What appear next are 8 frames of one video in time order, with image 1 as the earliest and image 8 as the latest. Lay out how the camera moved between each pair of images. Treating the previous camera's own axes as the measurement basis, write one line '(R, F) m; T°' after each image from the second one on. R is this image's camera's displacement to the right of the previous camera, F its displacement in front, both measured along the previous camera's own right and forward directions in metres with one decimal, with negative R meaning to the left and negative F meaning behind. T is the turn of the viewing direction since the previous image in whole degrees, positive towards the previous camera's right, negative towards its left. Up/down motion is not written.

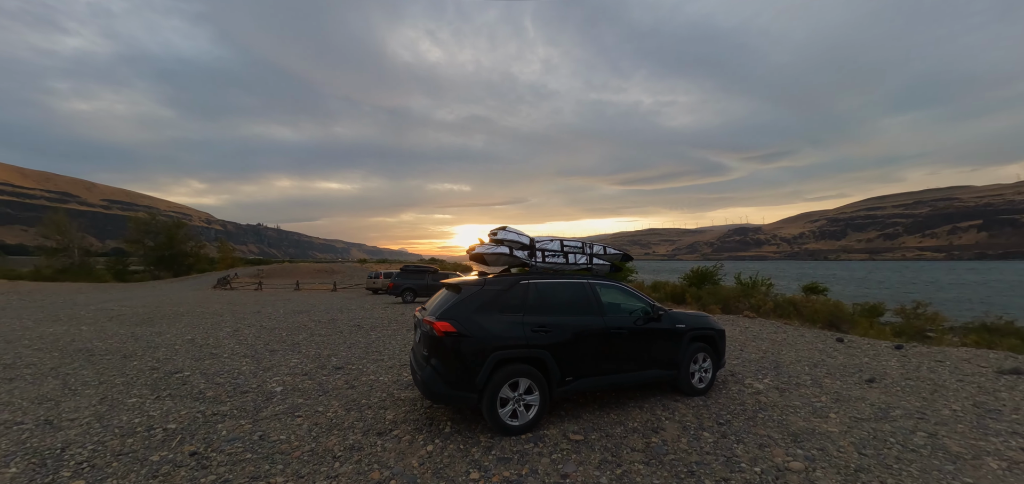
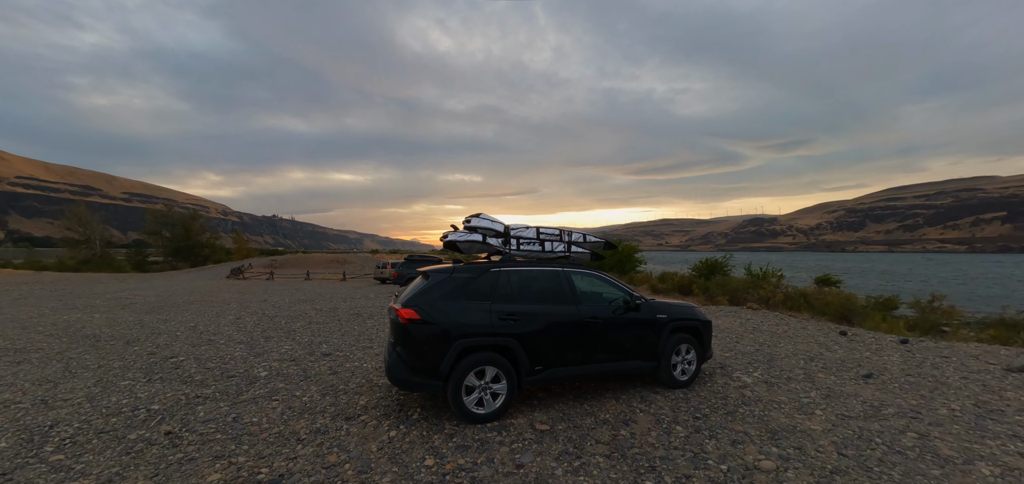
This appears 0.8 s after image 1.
(+0.5, +0.2) m; -2°
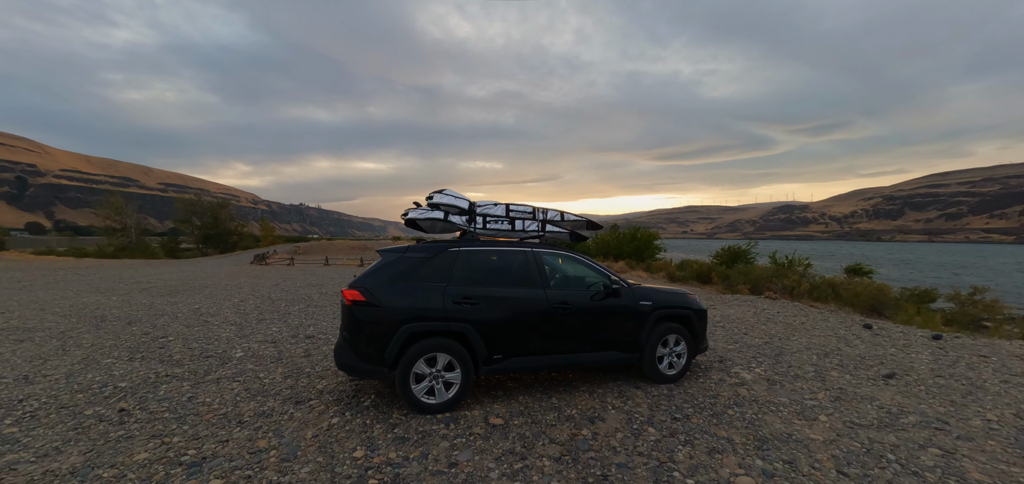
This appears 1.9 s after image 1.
(+0.6, +0.5) m; -3°
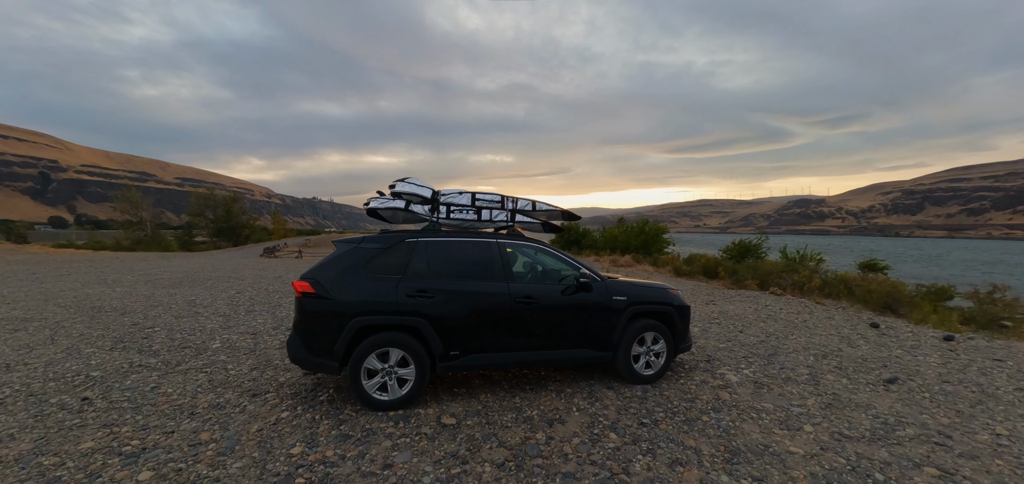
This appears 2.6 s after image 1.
(+0.5, +0.3) m; -1°
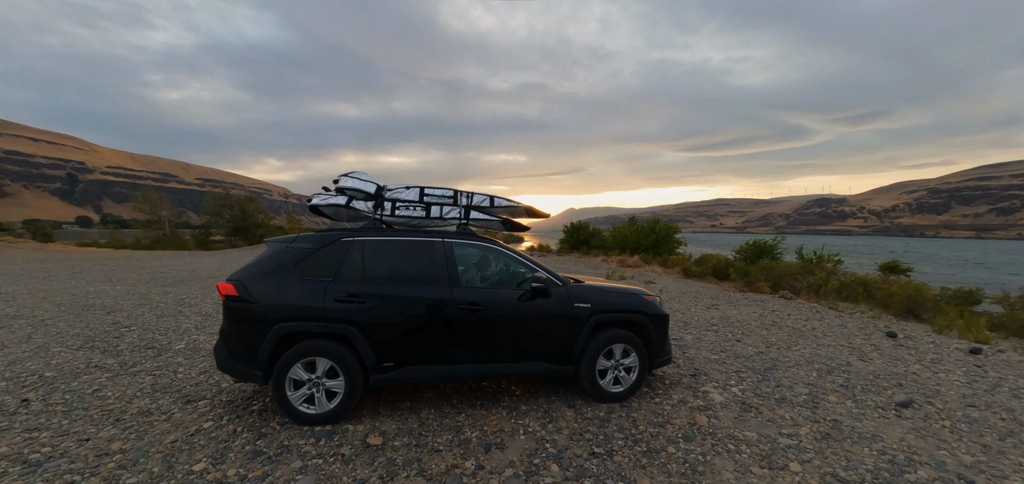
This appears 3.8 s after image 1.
(+0.6, +0.5) m; -2°
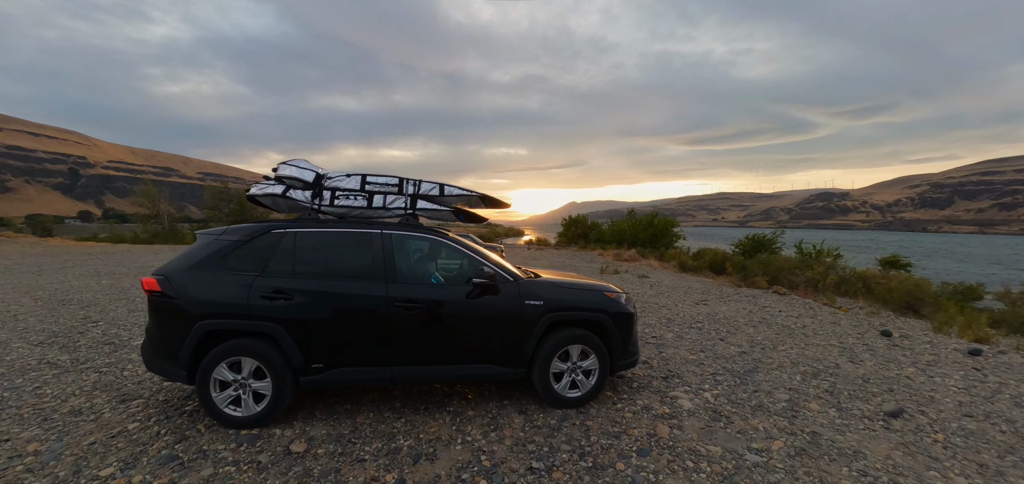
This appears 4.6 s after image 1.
(+0.5, +0.4) m; 0°
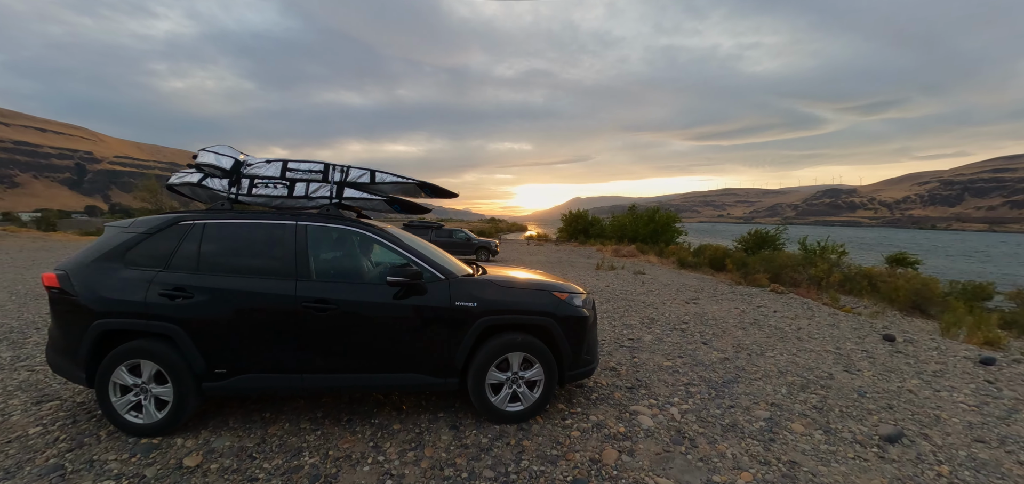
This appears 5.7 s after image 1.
(+0.5, +0.5) m; -1°
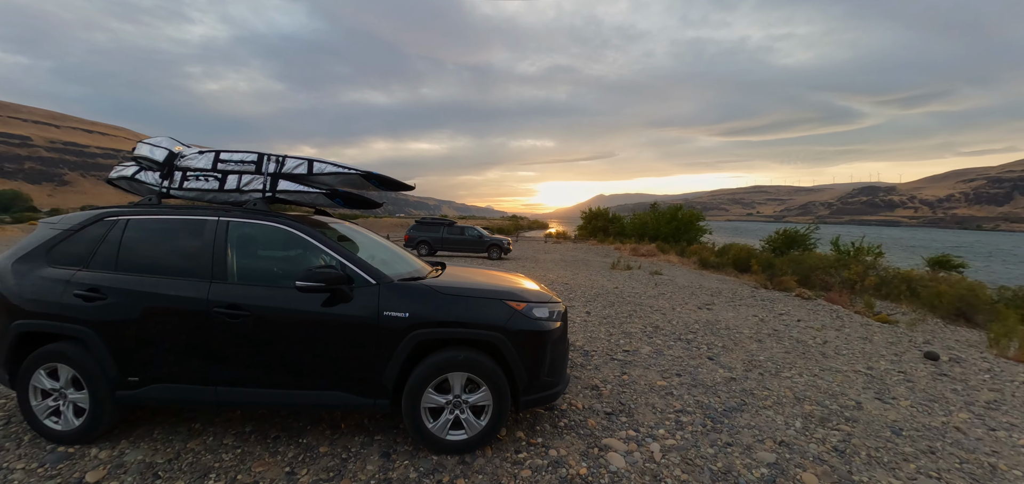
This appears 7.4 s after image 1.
(+0.5, +0.5) m; -3°
